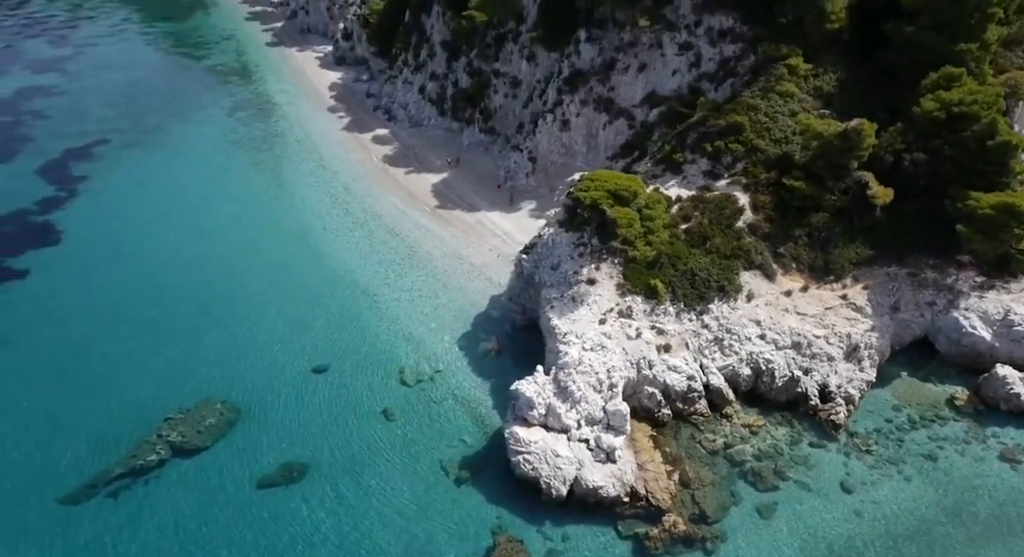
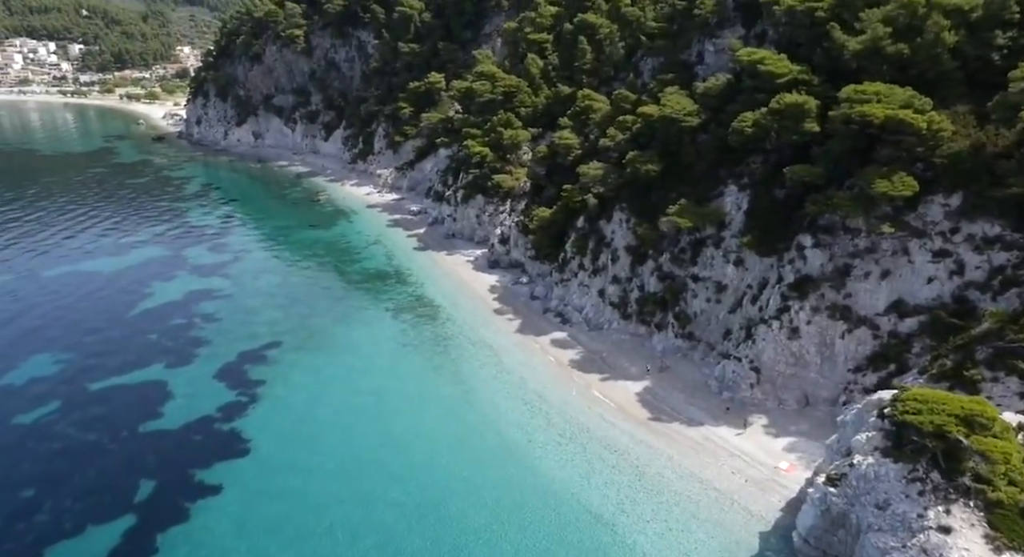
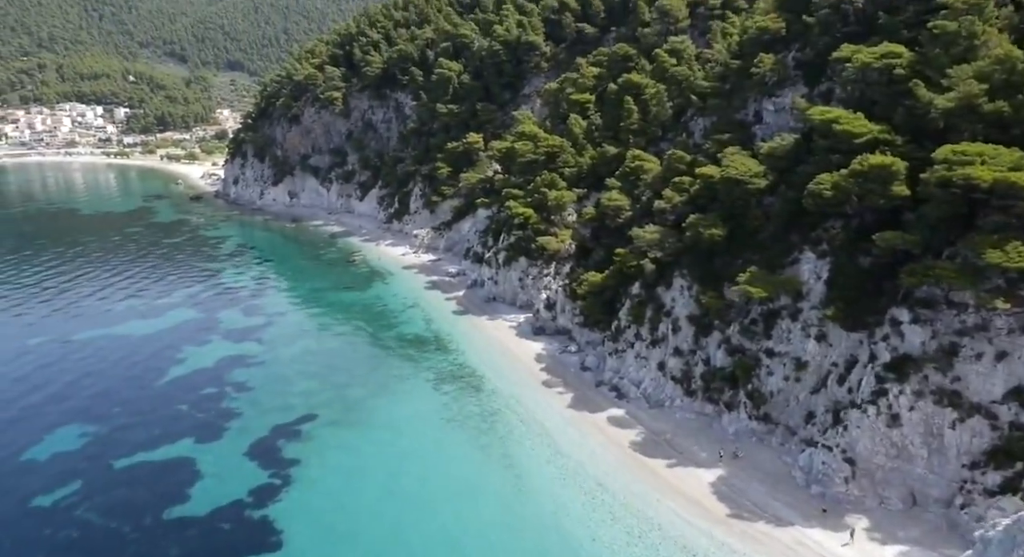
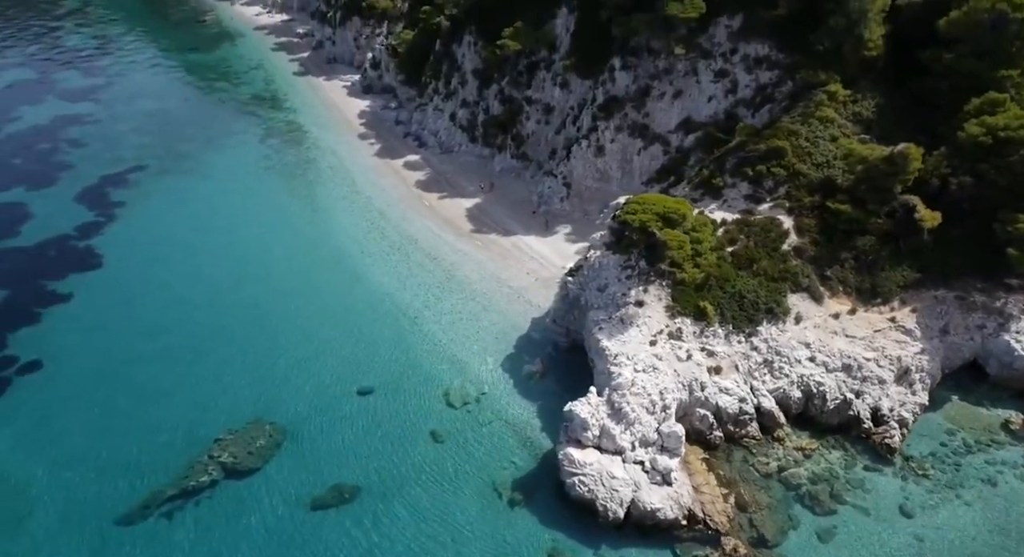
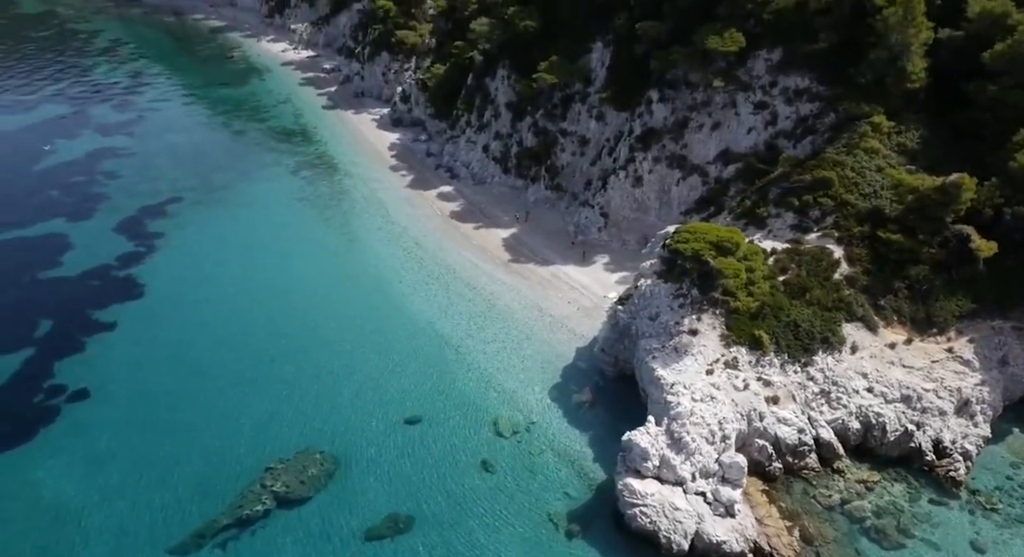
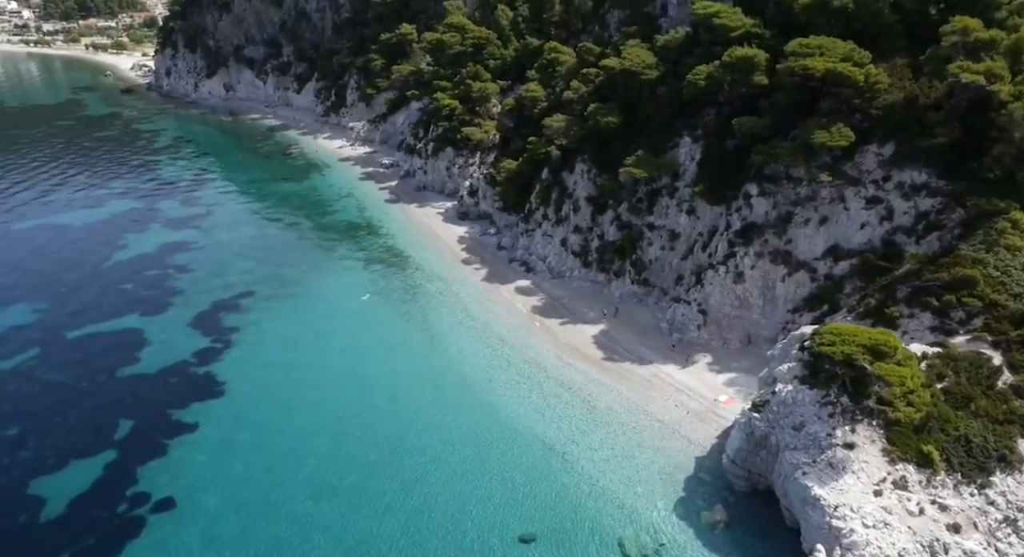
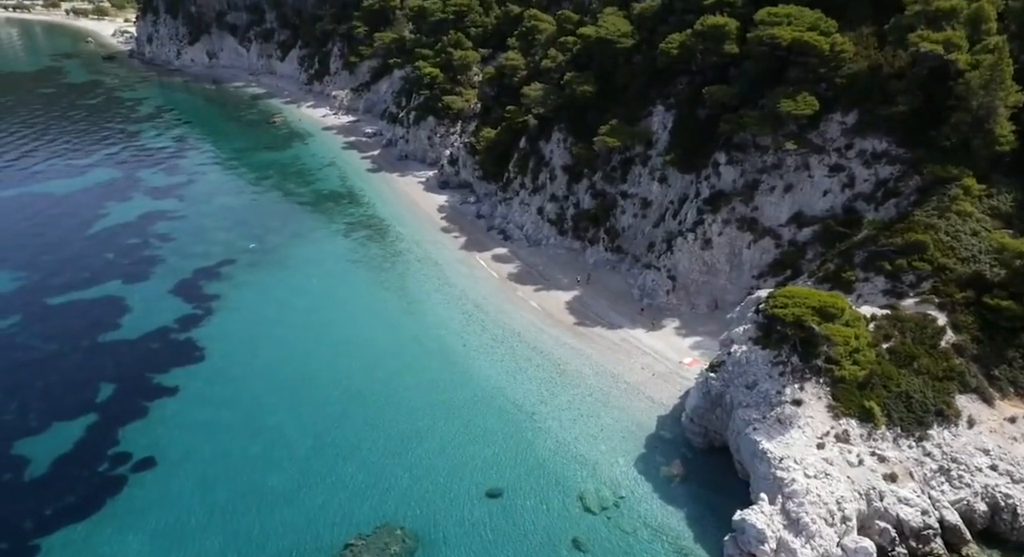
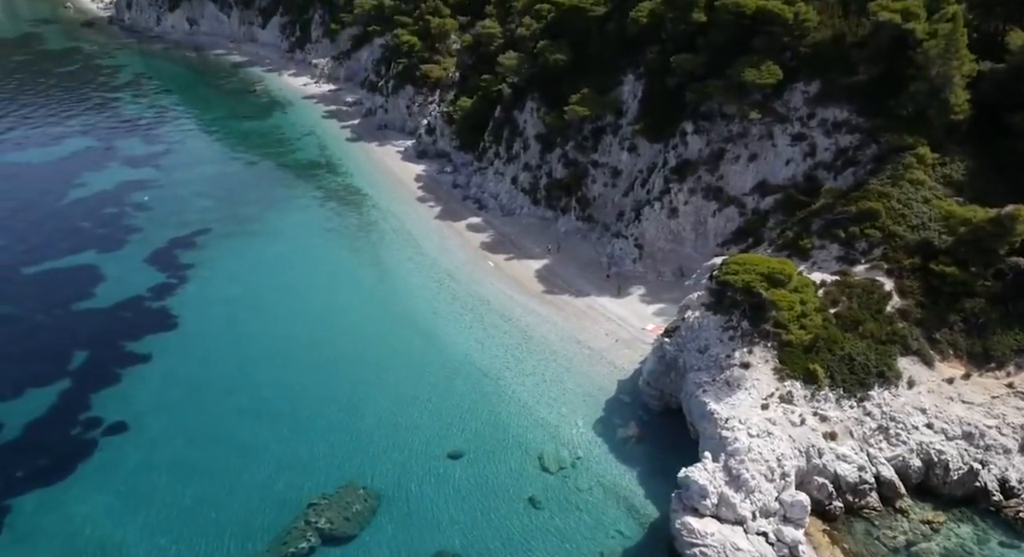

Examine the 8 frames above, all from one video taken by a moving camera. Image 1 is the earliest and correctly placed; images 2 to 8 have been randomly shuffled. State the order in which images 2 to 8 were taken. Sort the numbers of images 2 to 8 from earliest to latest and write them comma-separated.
4, 5, 8, 7, 6, 2, 3
